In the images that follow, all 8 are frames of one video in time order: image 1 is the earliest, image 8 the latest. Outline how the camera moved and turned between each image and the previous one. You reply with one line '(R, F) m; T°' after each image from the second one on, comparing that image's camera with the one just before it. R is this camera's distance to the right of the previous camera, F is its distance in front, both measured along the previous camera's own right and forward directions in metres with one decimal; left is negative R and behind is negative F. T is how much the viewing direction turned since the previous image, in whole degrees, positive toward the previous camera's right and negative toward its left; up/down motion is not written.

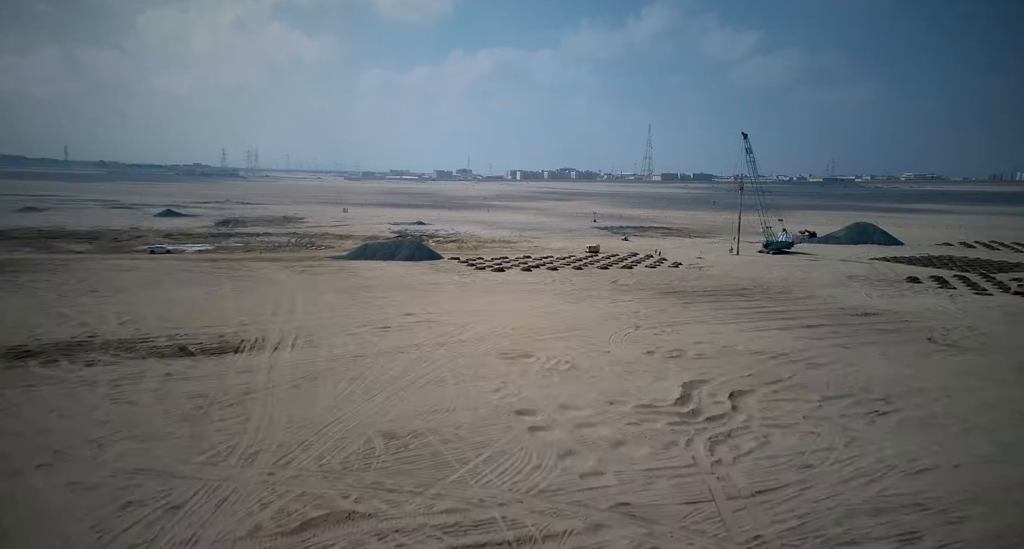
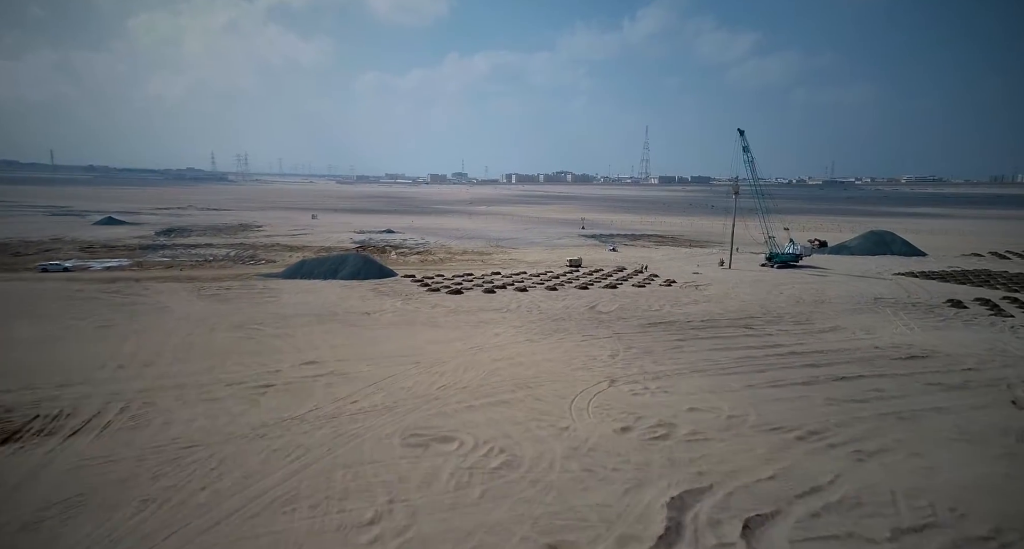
(+1.3, +4.2) m; 0°
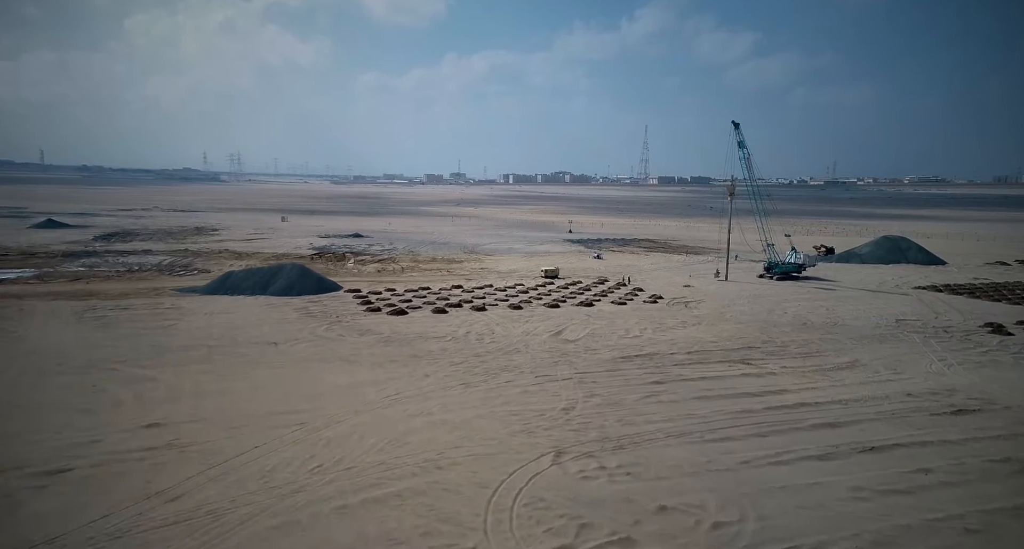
(+1.3, +3.4) m; 0°
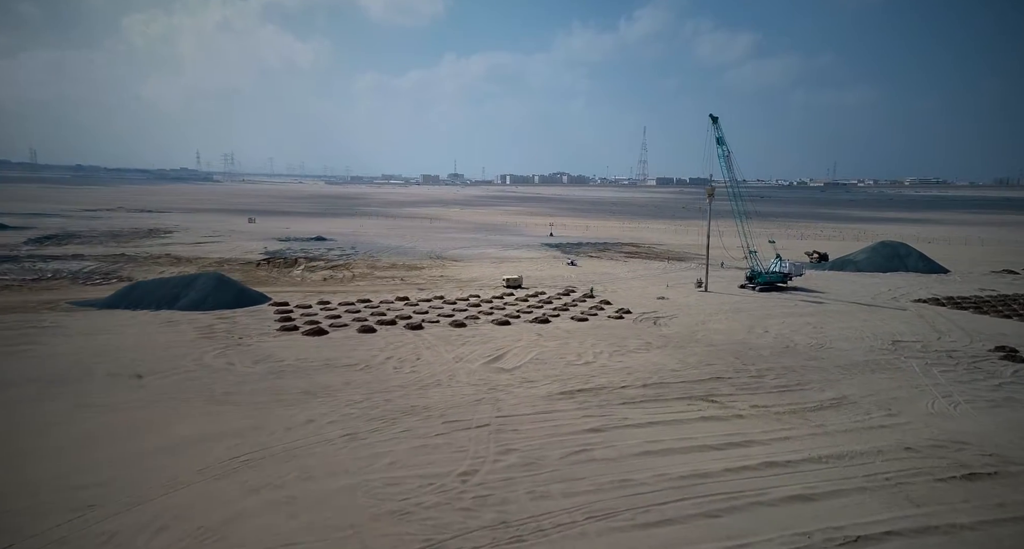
(+1.6, +2.5) m; 0°
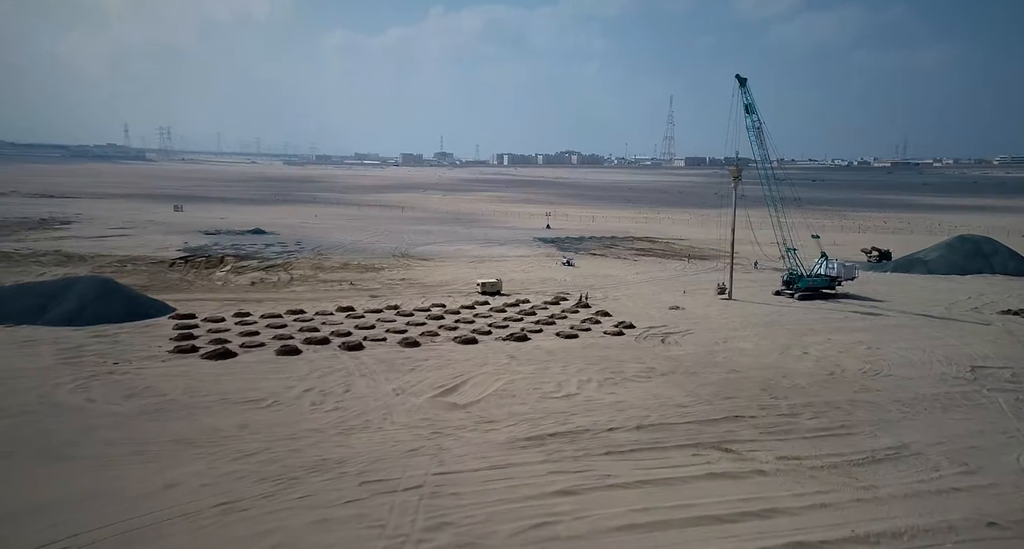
(+0.3, +3.0) m; +2°
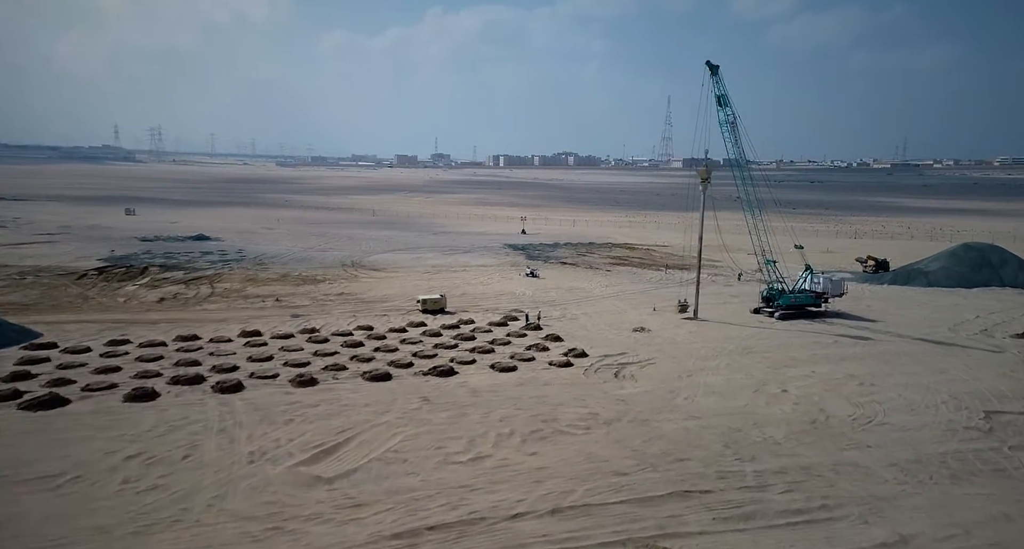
(+1.5, +2.4) m; 0°
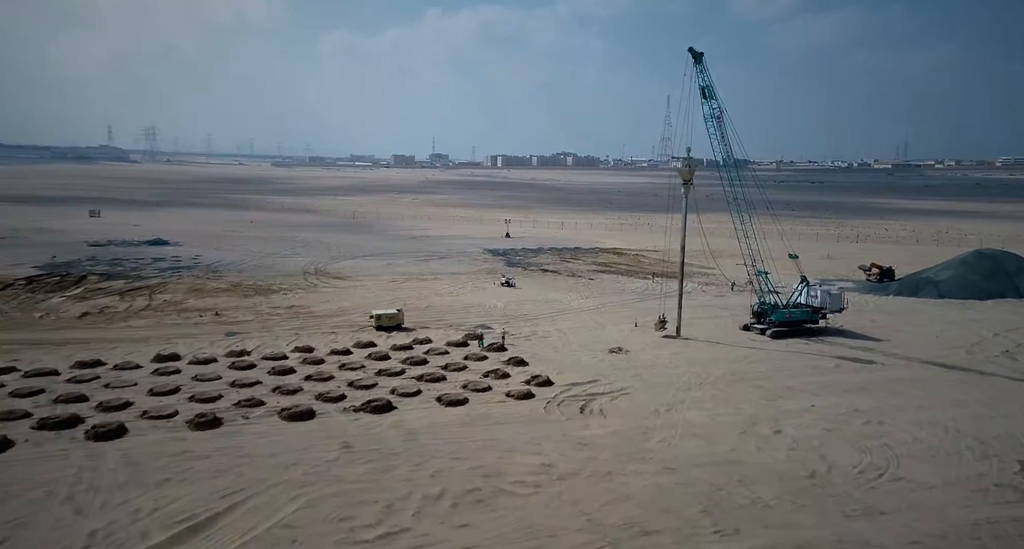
(+0.9, +1.8) m; 0°
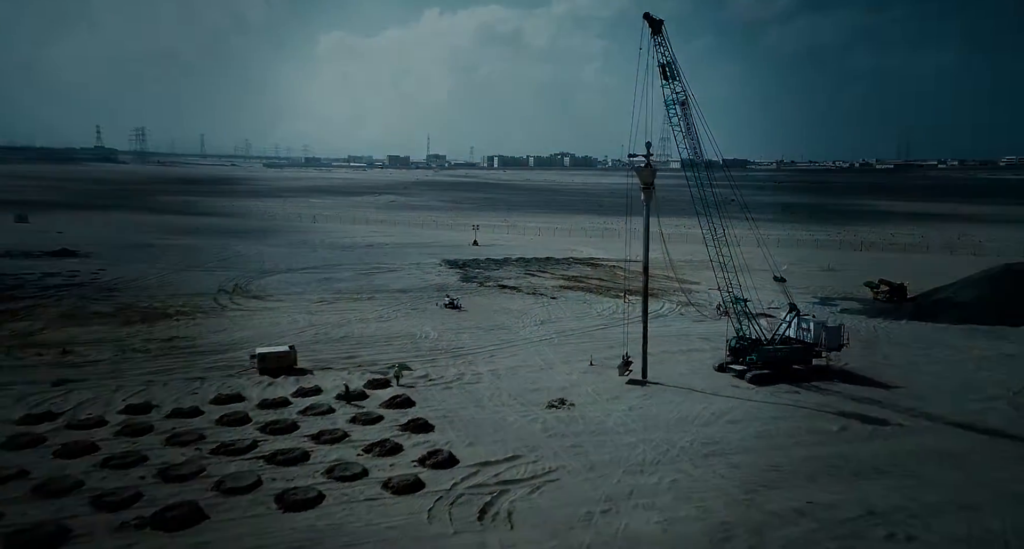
(+1.6, +3.4) m; 0°
